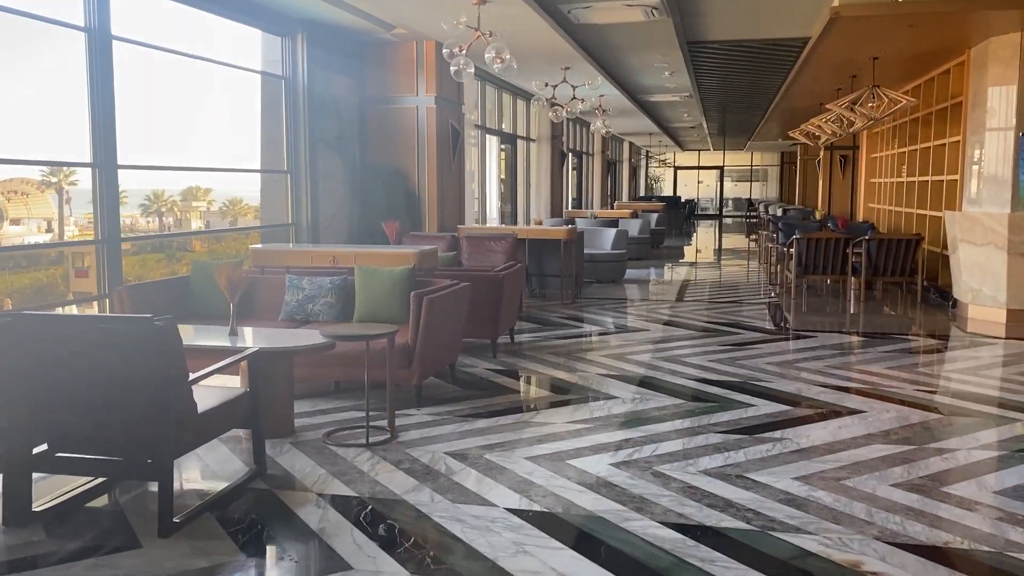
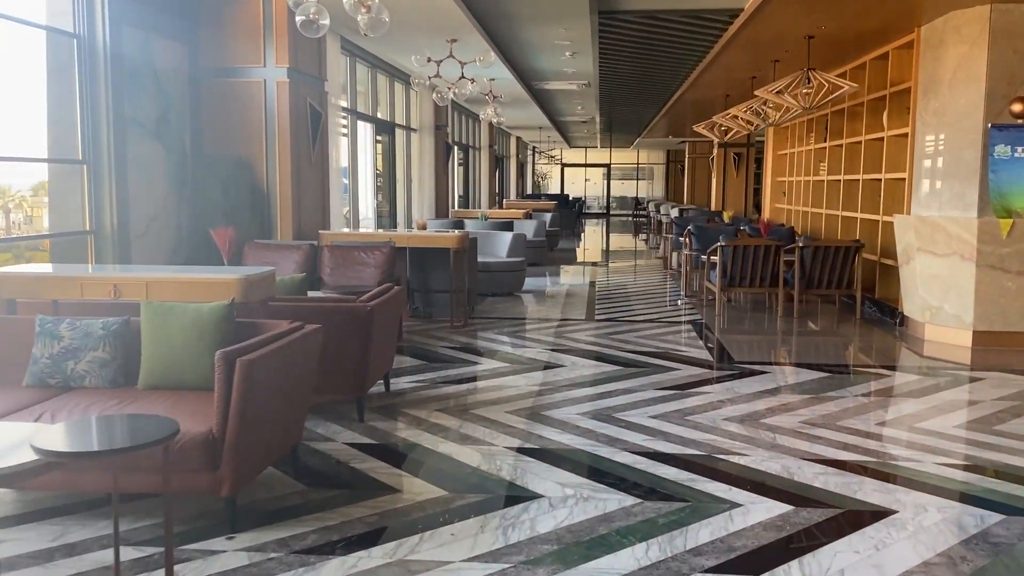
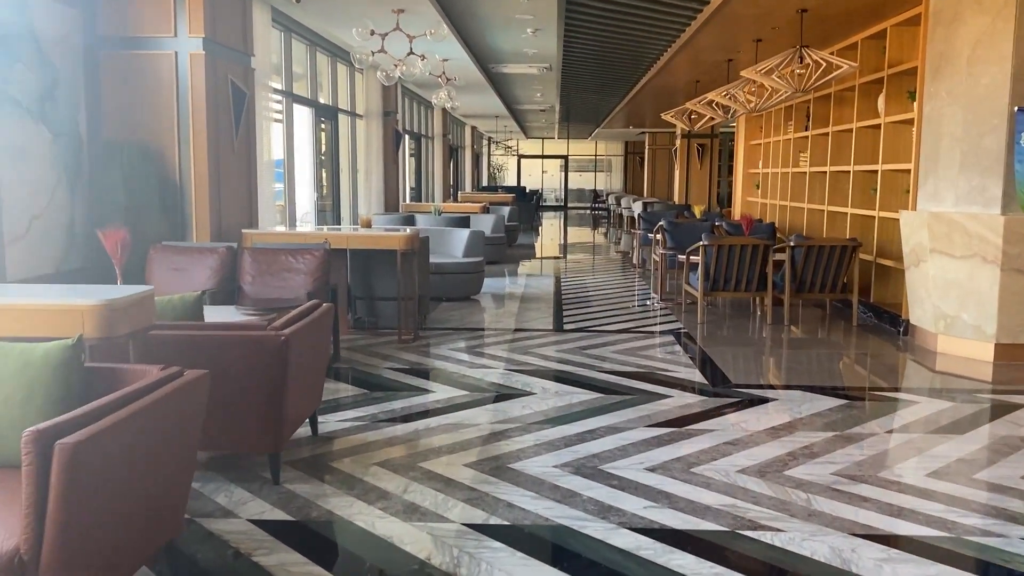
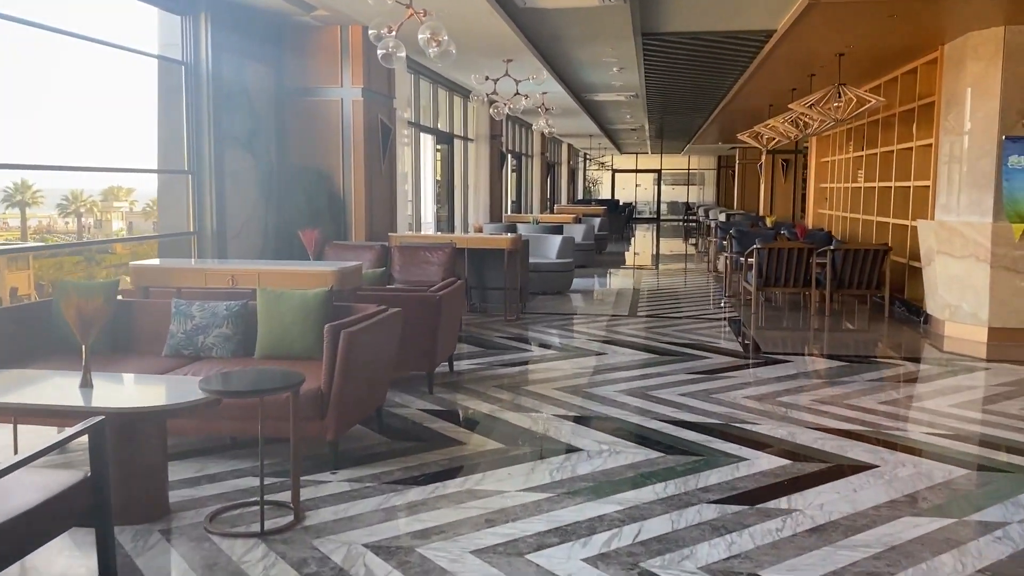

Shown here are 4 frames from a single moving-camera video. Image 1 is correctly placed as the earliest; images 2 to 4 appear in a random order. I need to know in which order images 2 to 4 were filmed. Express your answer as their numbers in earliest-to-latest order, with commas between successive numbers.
4, 2, 3
